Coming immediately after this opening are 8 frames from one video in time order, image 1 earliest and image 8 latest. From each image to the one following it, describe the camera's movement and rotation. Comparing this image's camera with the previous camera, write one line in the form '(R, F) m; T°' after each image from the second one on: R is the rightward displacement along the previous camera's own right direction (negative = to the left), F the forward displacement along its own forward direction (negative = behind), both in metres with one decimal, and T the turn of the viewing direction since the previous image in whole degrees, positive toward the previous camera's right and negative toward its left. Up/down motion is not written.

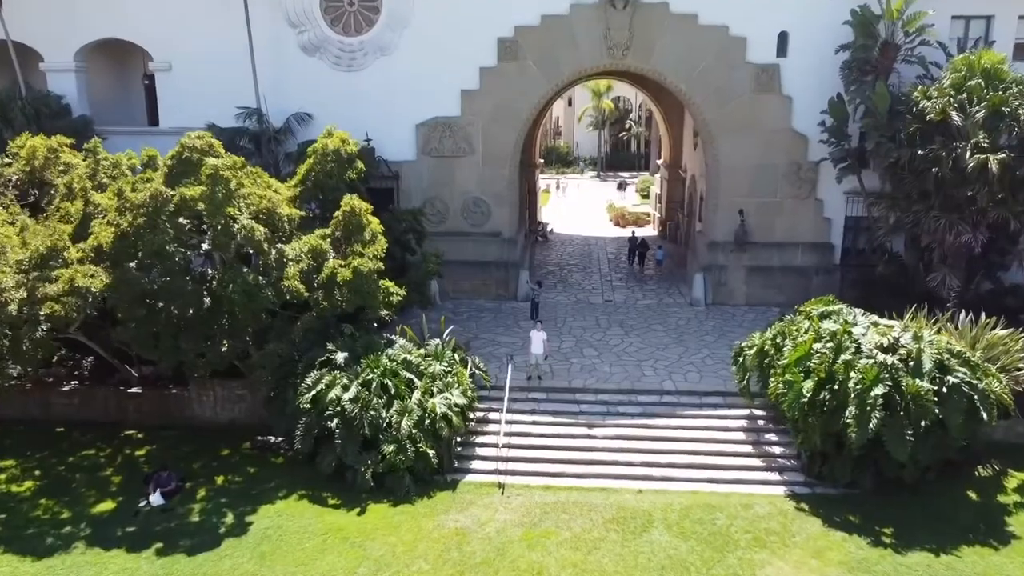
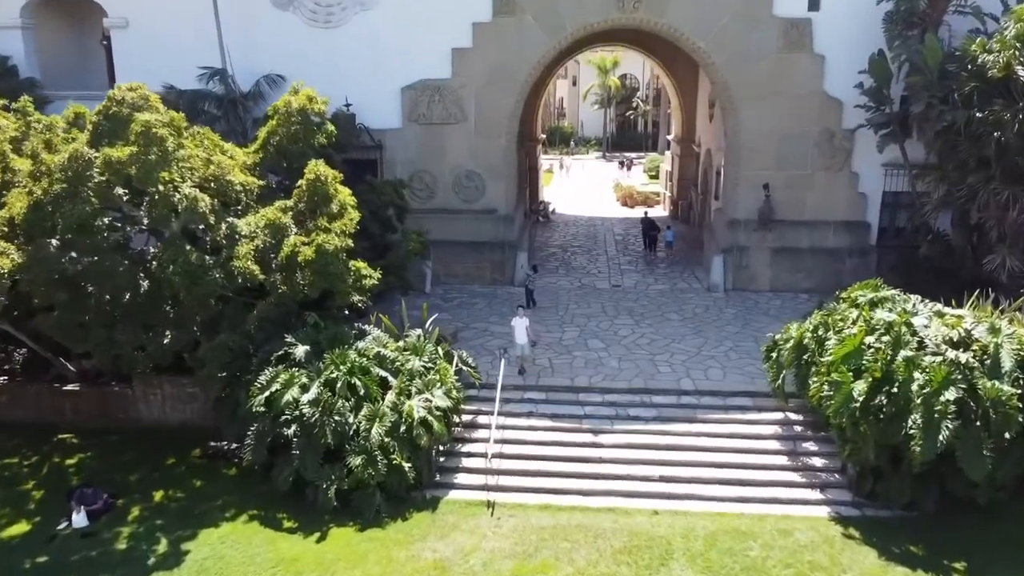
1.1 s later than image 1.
(+0.2, +2.1) m; 0°
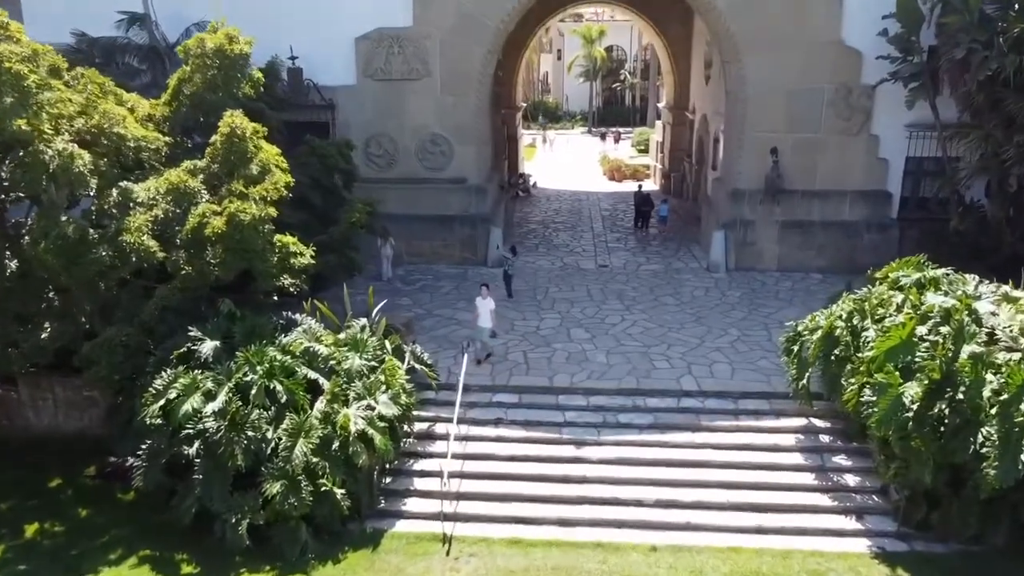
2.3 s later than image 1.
(+0.3, +2.2) m; +1°
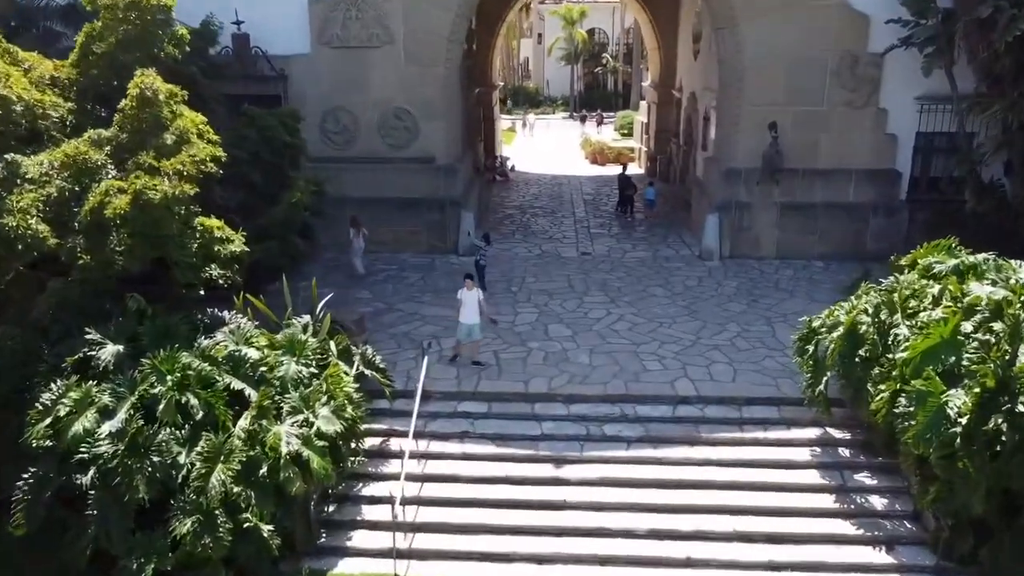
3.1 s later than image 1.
(+0.2, +1.5) m; +1°
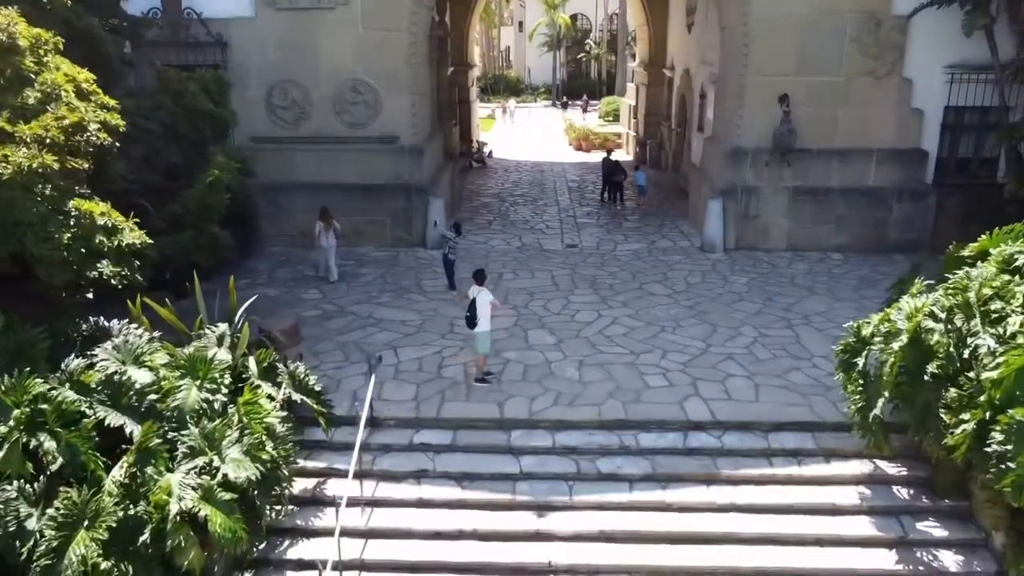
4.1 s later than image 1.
(+0.1, +1.8) m; +1°
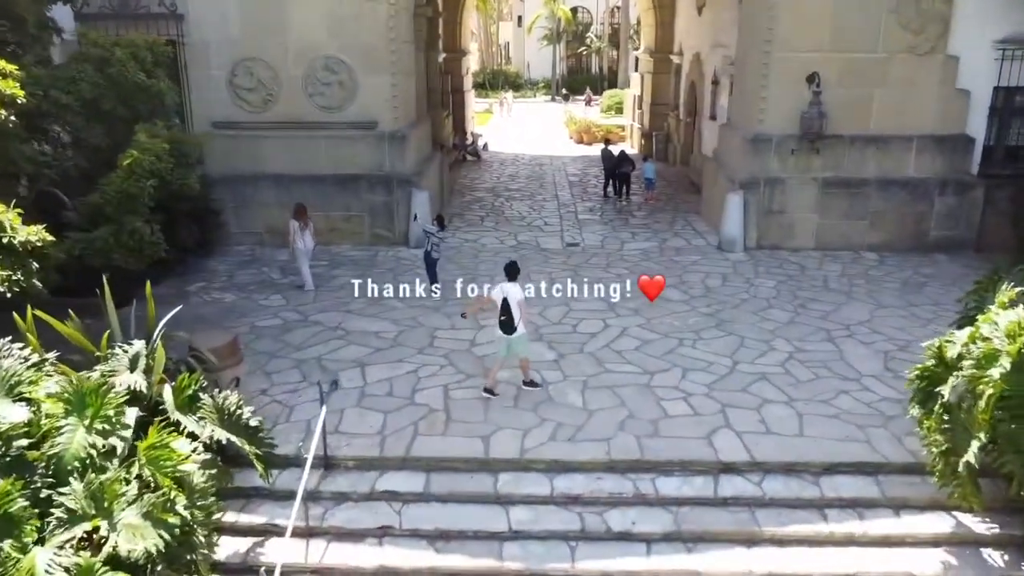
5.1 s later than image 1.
(+0.1, +1.4) m; 0°
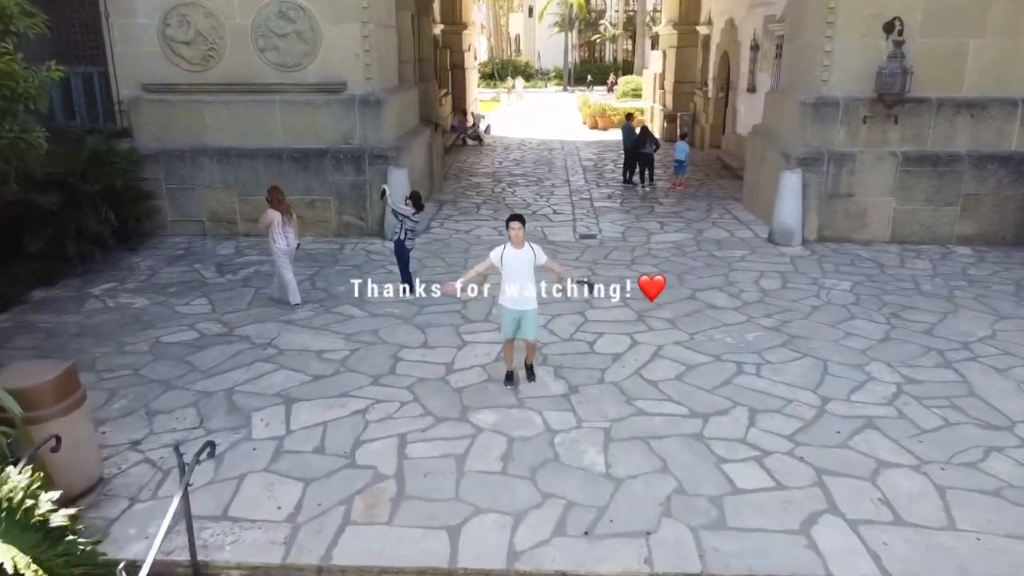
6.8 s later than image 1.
(+0.1, +2.2) m; -1°
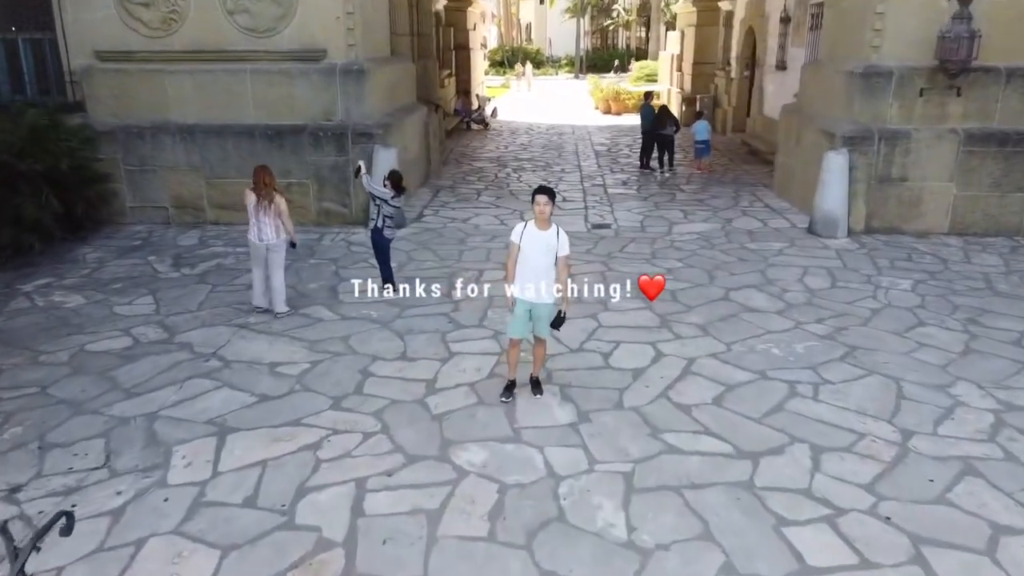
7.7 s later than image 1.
(+0.1, +1.1) m; -1°
